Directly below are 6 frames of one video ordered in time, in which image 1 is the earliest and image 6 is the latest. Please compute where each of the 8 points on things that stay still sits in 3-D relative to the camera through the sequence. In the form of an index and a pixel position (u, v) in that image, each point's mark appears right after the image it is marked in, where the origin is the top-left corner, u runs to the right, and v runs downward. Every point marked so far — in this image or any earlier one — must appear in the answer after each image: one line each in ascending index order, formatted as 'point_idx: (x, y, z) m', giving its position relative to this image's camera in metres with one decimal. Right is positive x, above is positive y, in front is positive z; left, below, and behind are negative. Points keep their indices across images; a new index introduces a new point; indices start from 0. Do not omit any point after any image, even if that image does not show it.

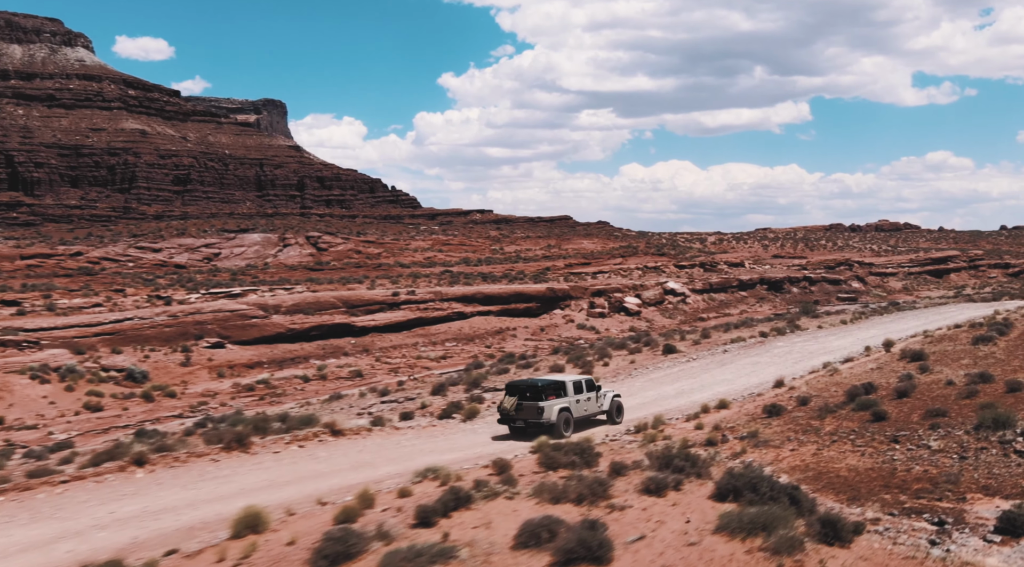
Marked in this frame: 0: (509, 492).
0: (-0.1, -4.4, +18.7) m
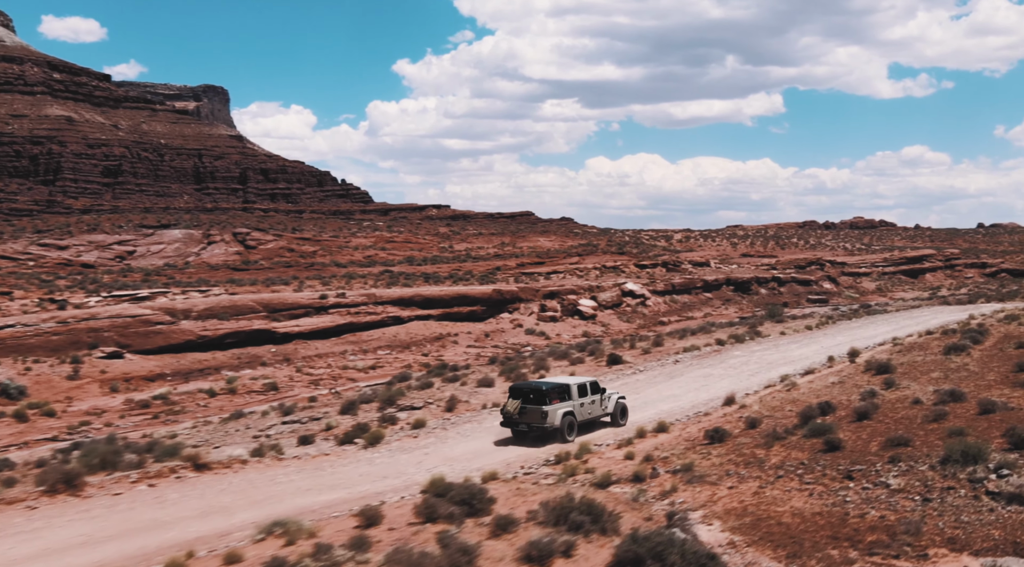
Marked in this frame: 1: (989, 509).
0: (-2.6, -4.7, +15.0) m
1: (+10.6, -5.0, +19.6) m
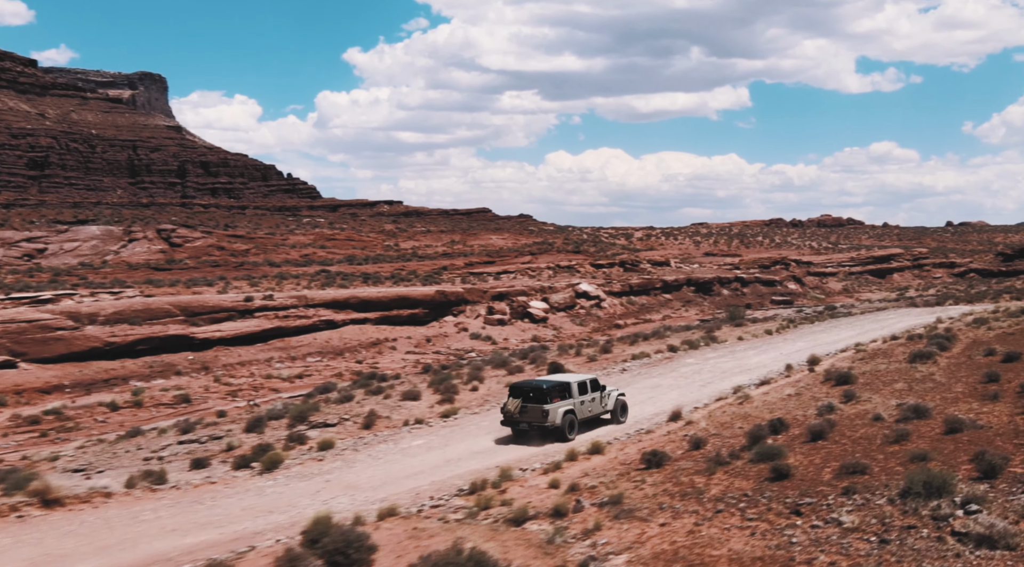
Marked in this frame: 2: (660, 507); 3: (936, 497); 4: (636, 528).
0: (-4.6, -4.9, +11.9) m
1: (+8.5, -5.2, +16.9) m
2: (+3.4, -5.1, +19.9) m
3: (+9.0, -4.5, +18.7) m
4: (+2.7, -5.3, +19.1) m
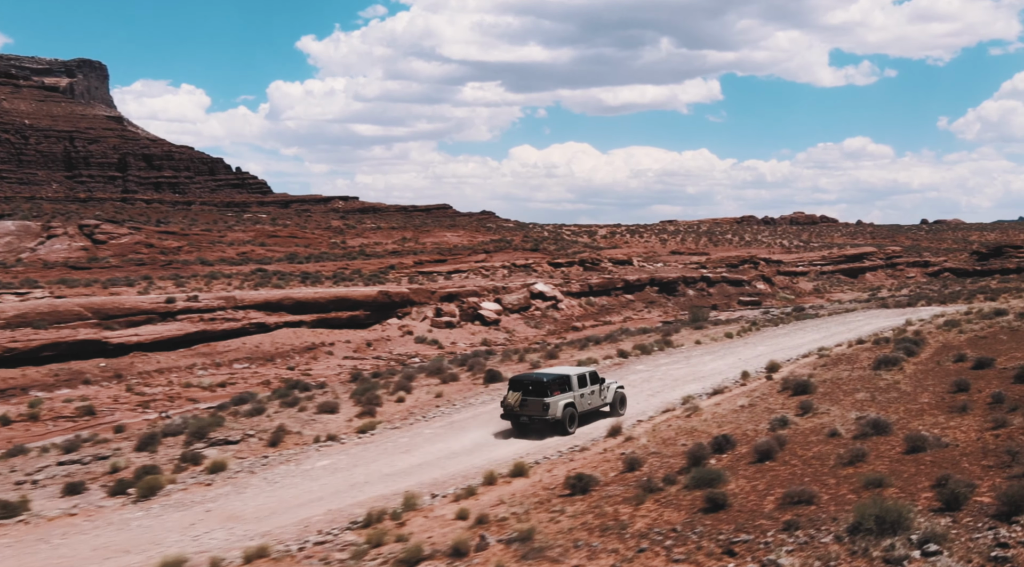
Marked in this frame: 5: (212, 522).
0: (-6.5, -5.0, +9.1) m
1: (+6.5, -5.3, +14.4) m
2: (+1.3, -5.1, +17.3) m
3: (+6.9, -4.6, +16.1) m
4: (+0.6, -5.4, +16.4) m
5: (-6.7, -5.3, +19.6) m
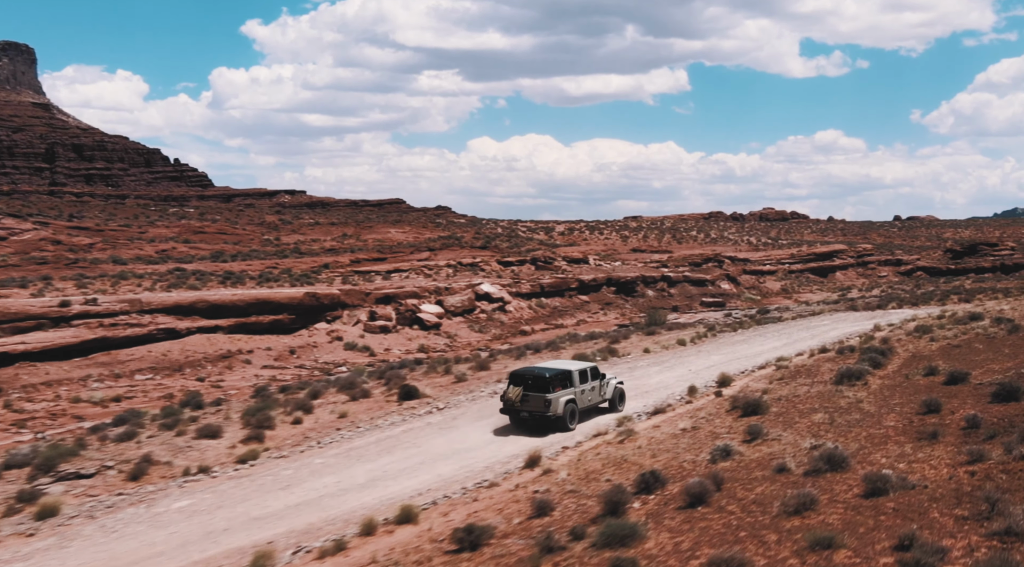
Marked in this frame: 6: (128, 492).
0: (-8.5, -5.2, +5.5) m
1: (+4.4, -5.5, +11.1) m
2: (-0.9, -5.3, +13.9) m
3: (+4.8, -4.8, +12.9) m
4: (-1.6, -5.6, +13.0) m
5: (-8.9, -5.4, +16.0) m
6: (-8.8, -4.8, +20.4) m
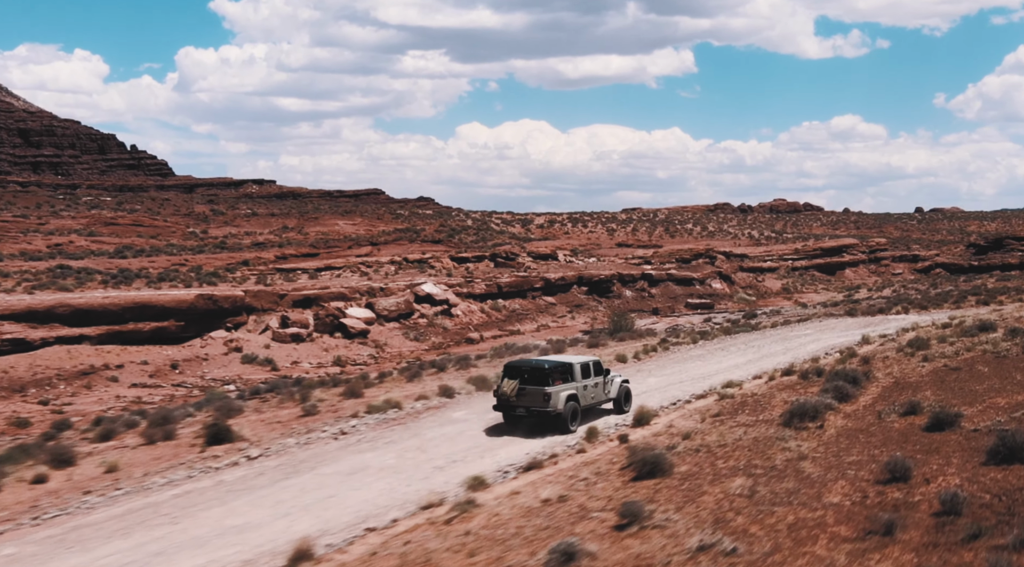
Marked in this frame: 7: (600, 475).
0: (-12.6, -5.5, -0.1) m
1: (+0.5, -5.8, +5.0) m
2: (-4.7, -5.6, +8.0) m
3: (+1.0, -5.1, +6.8) m
4: (-5.3, -5.8, +7.1) m
5: (-12.6, -5.7, +10.3) m
6: (-12.3, -5.0, +14.7) m
7: (+2.4, -3.9, +18.8) m
